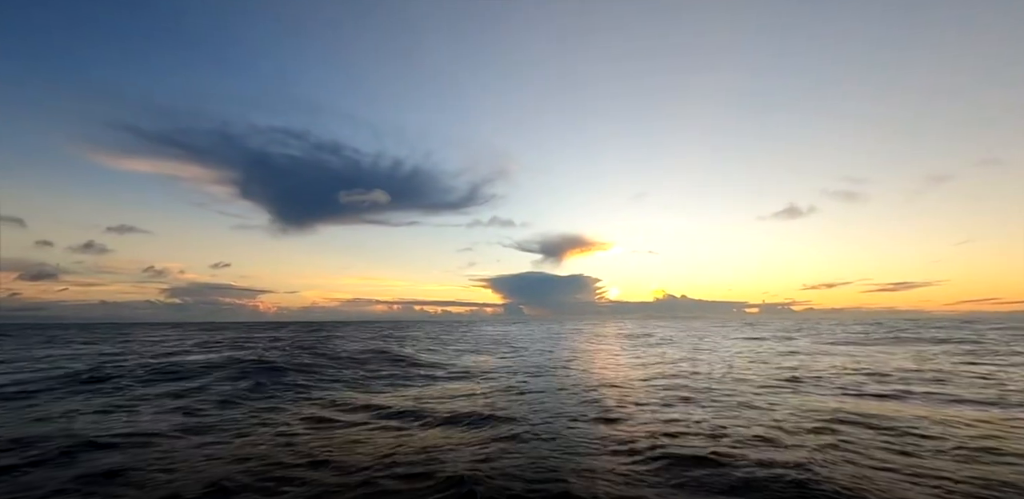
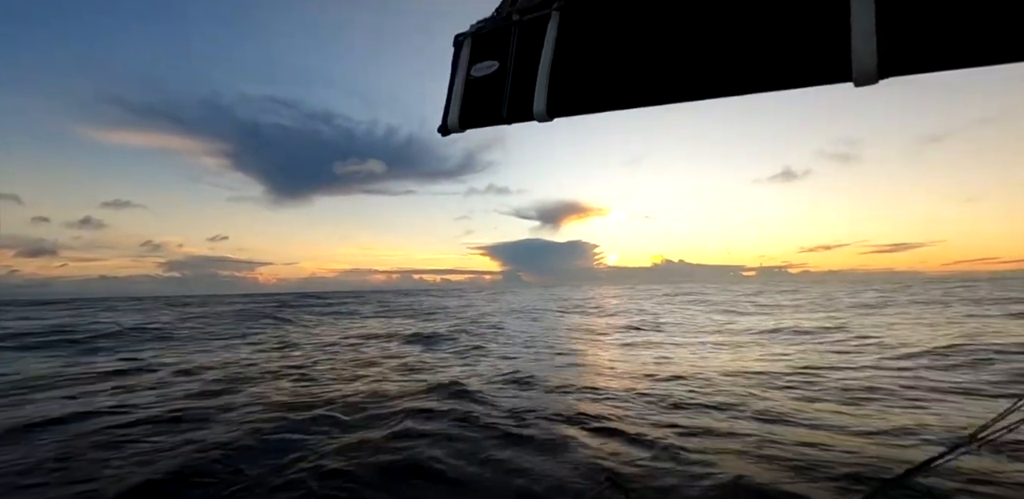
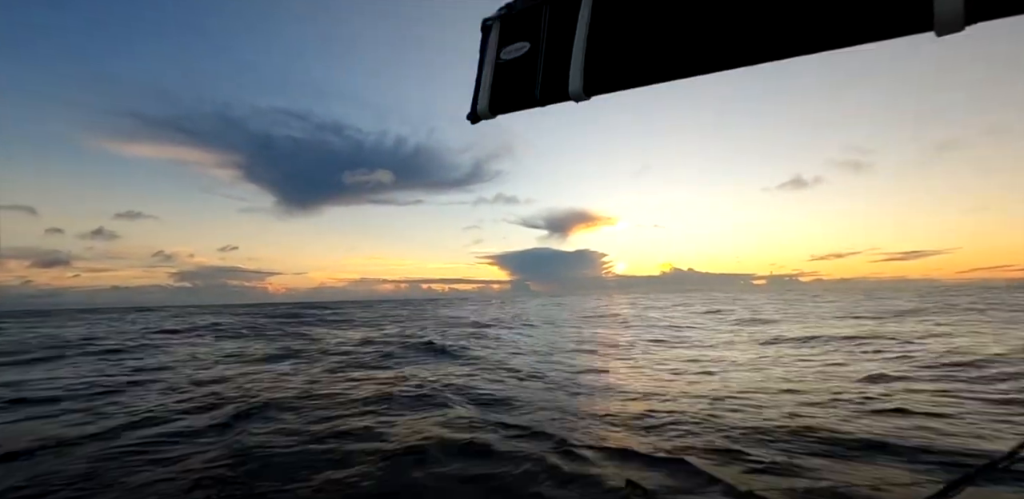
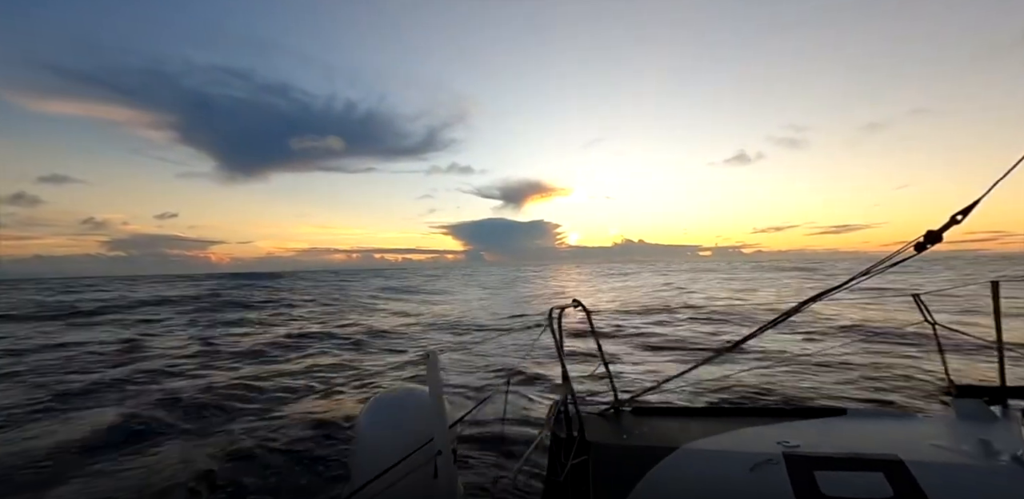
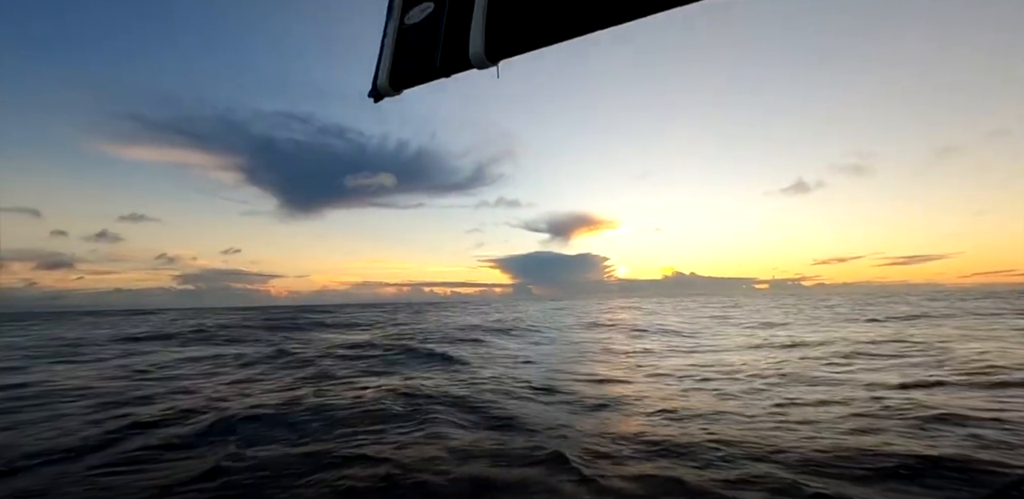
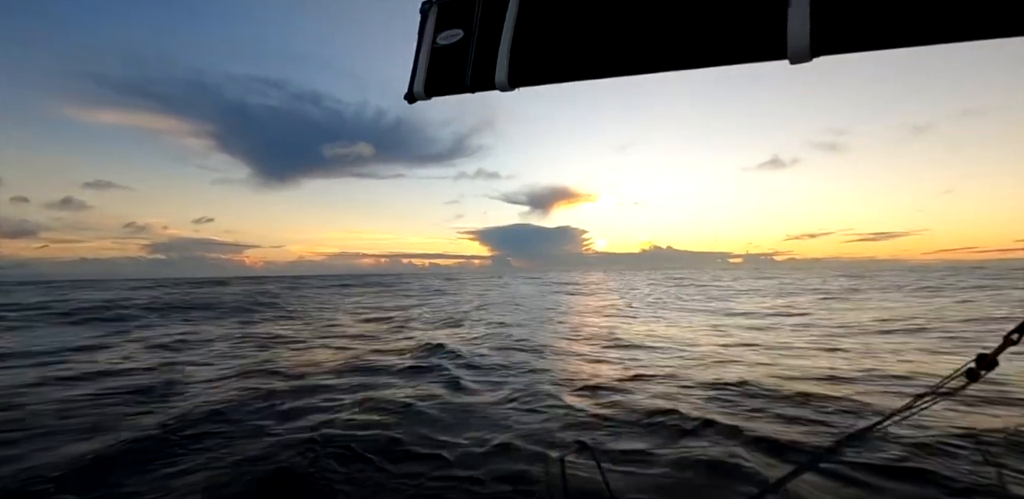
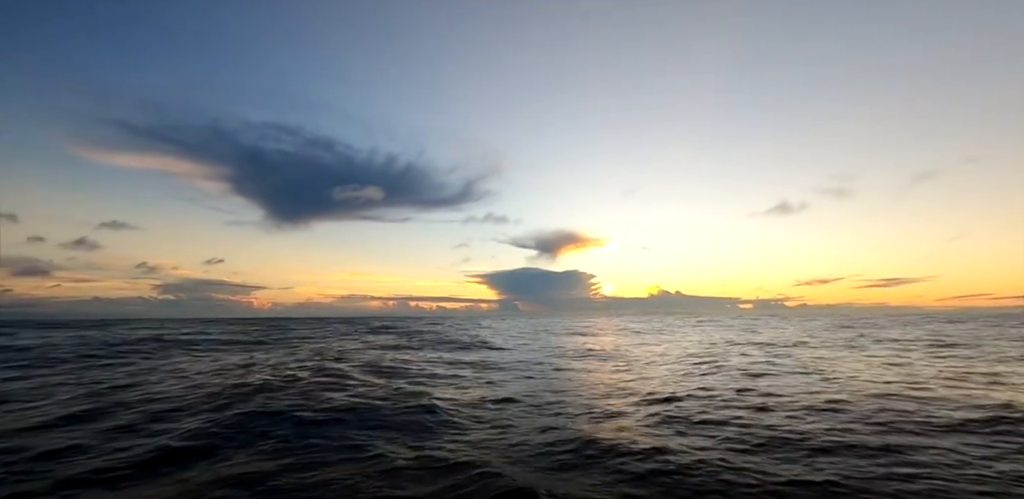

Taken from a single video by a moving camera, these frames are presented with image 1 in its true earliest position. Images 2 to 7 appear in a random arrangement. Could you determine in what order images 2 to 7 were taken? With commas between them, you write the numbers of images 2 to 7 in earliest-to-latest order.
7, 5, 3, 2, 6, 4
